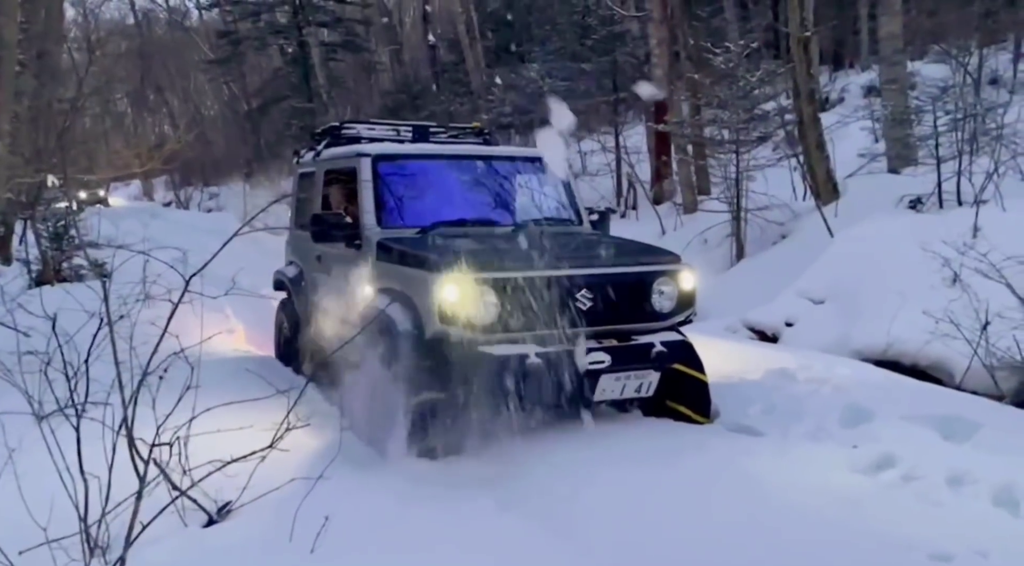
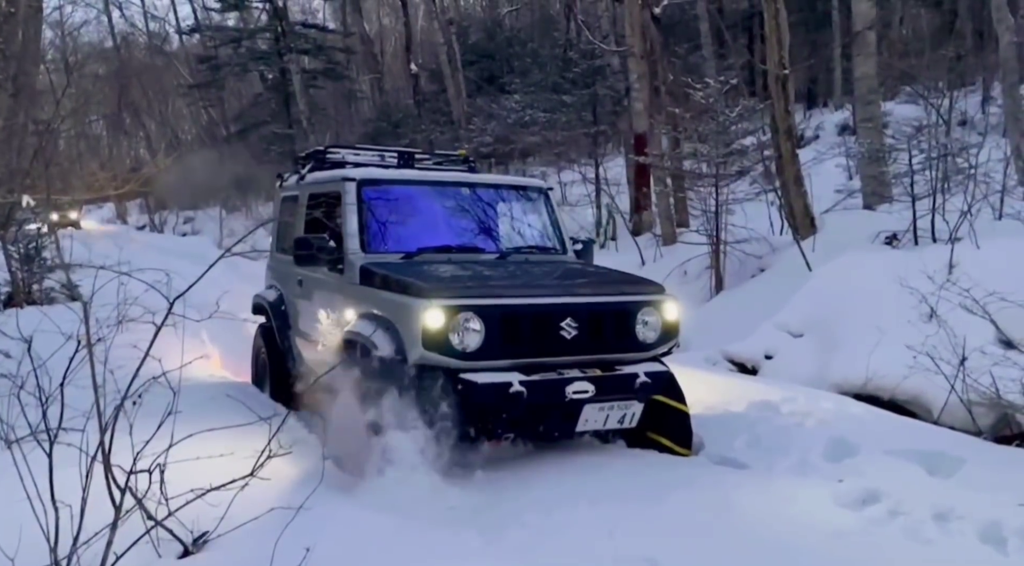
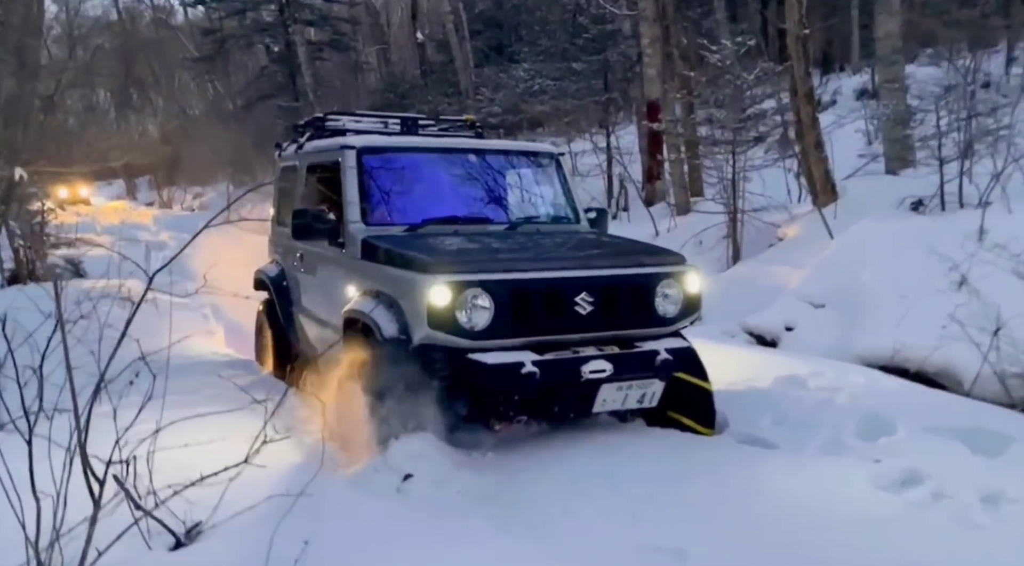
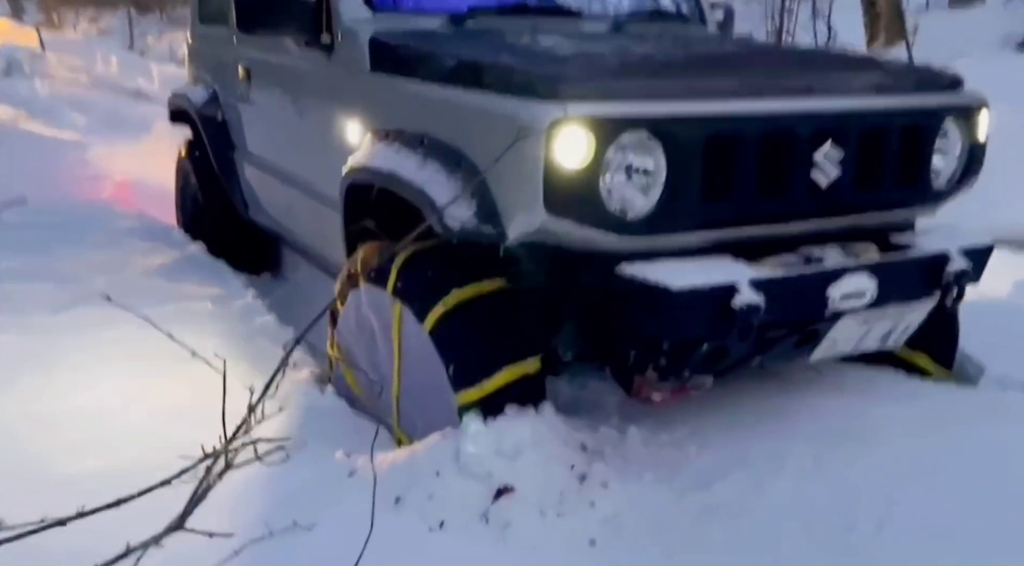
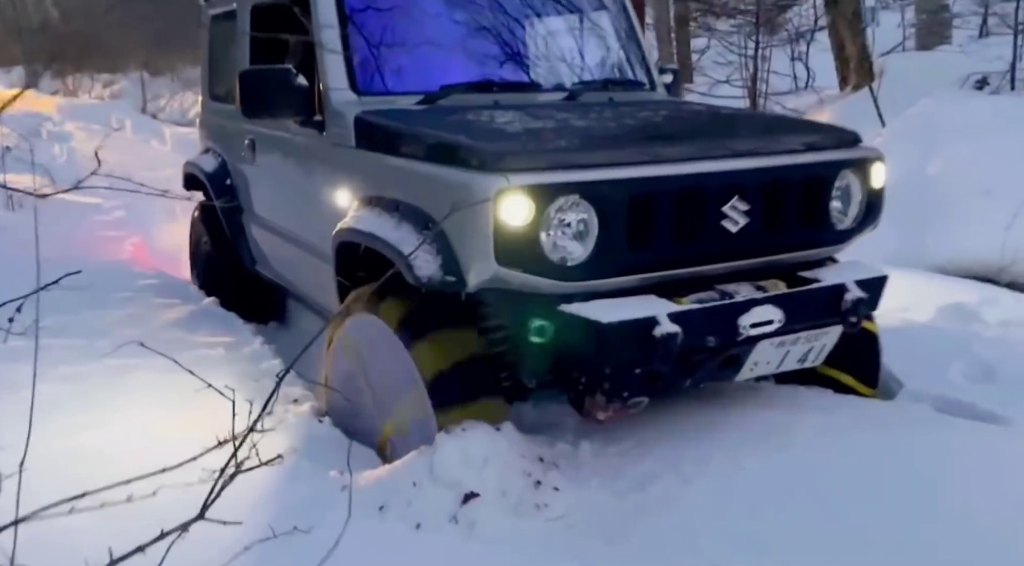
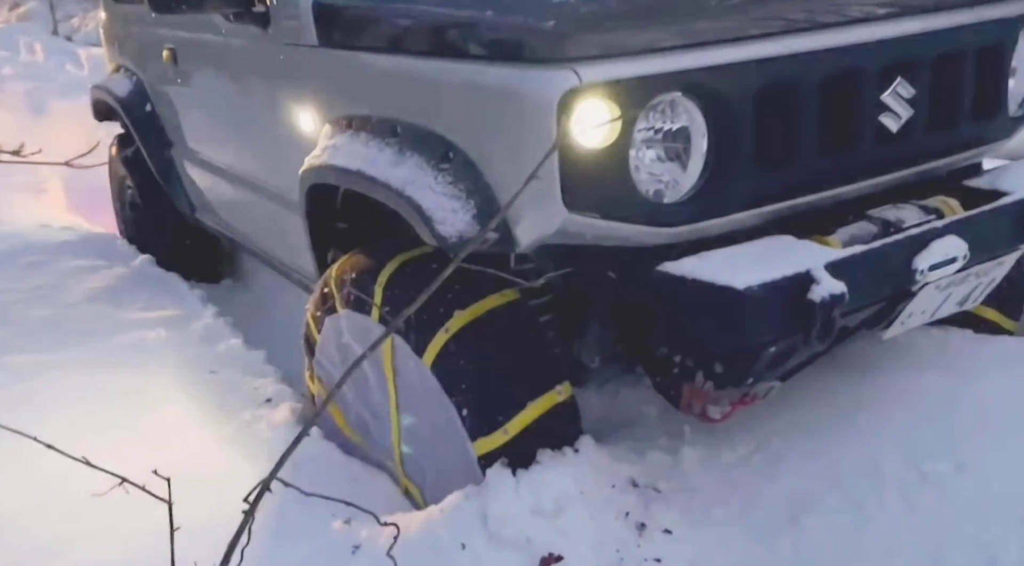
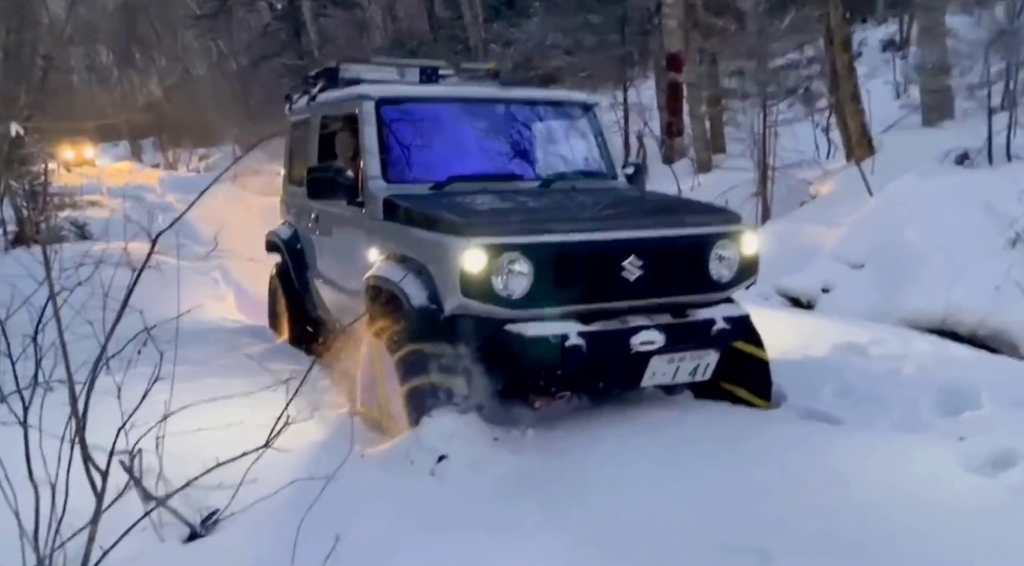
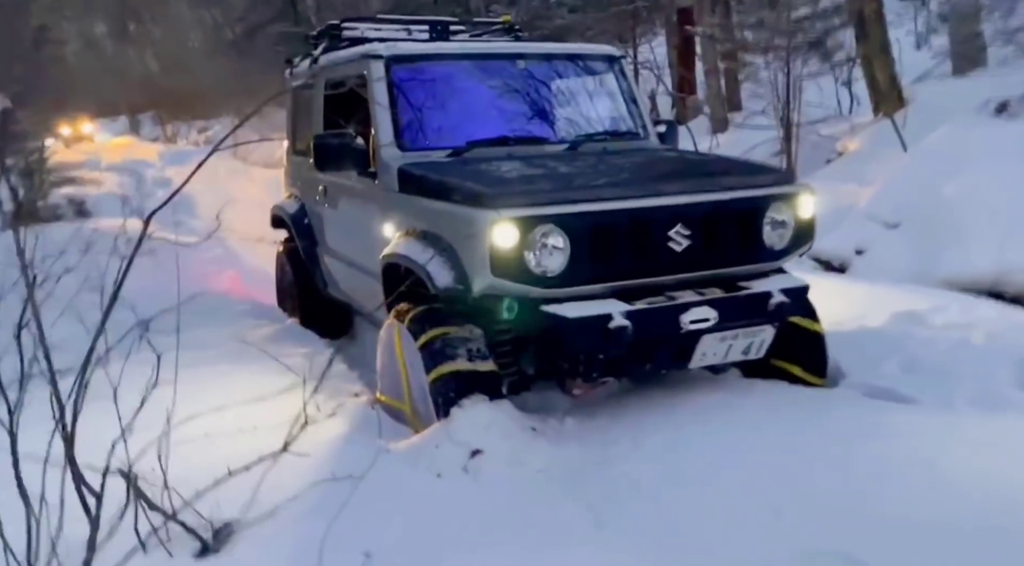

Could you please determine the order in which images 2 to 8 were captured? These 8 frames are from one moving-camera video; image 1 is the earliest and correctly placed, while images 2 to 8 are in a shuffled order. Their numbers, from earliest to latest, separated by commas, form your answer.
2, 3, 7, 8, 5, 4, 6
